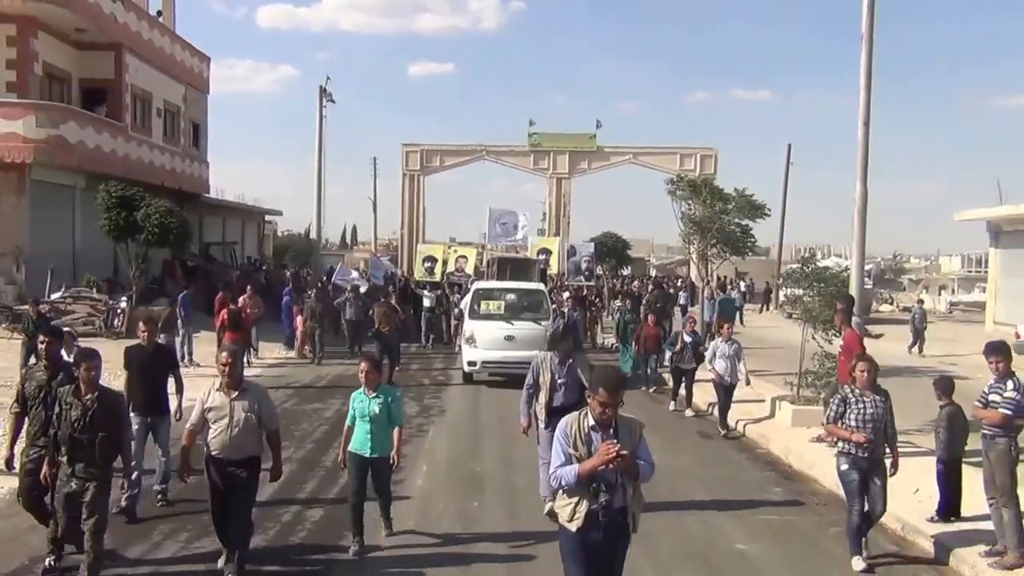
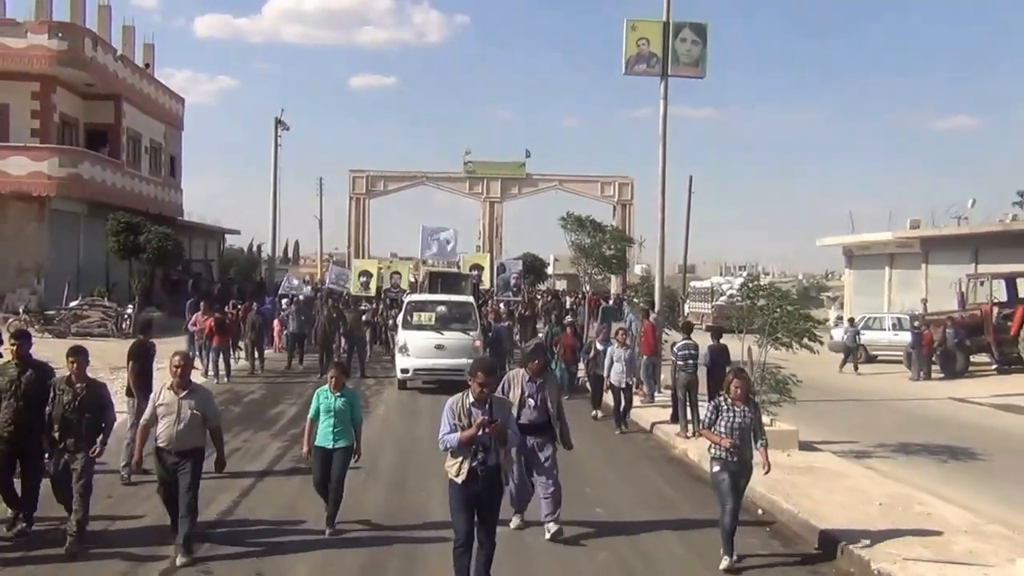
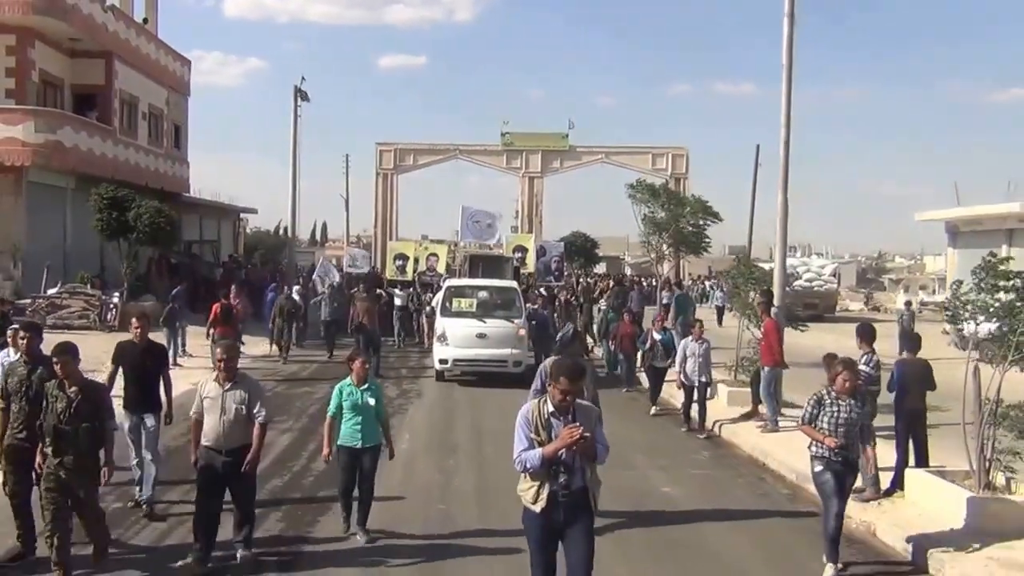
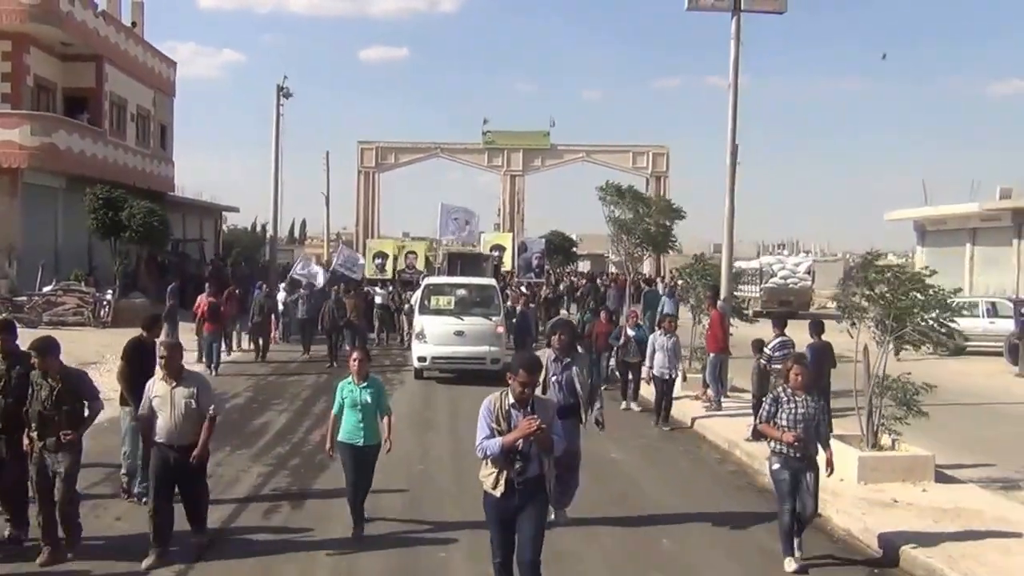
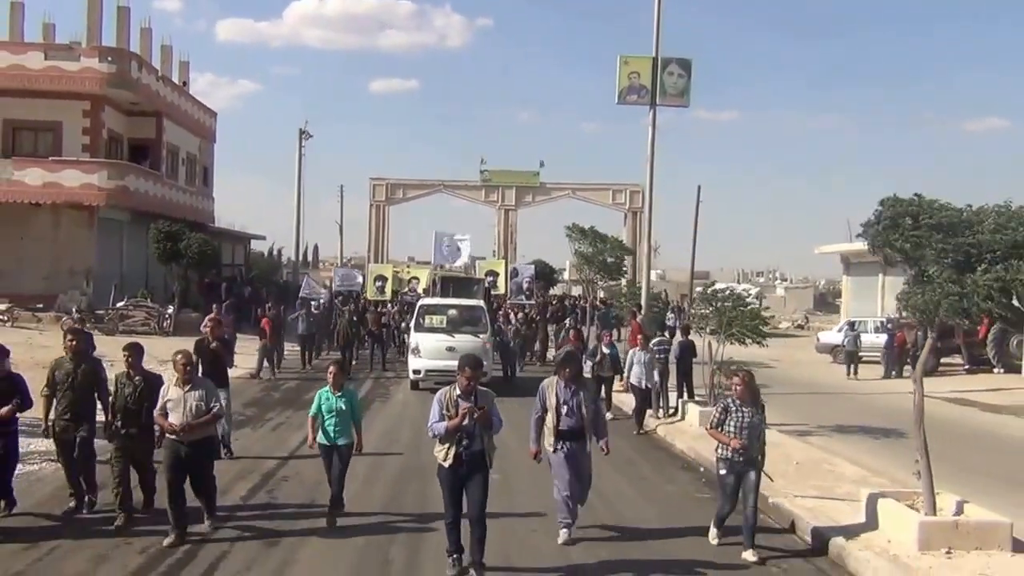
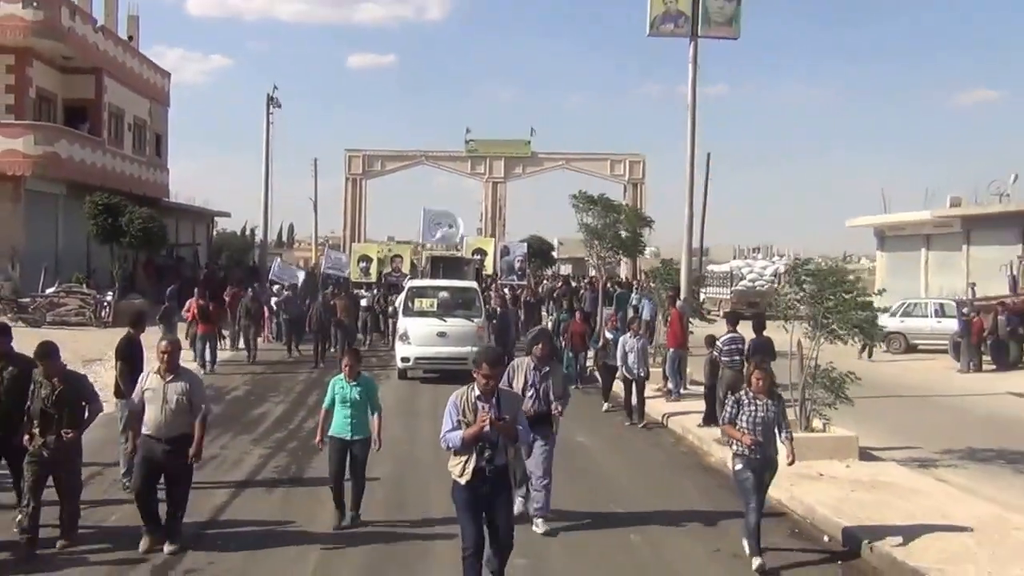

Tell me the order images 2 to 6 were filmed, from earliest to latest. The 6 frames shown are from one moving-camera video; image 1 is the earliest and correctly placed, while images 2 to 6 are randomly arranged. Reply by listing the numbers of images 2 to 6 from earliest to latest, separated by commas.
3, 4, 6, 2, 5
